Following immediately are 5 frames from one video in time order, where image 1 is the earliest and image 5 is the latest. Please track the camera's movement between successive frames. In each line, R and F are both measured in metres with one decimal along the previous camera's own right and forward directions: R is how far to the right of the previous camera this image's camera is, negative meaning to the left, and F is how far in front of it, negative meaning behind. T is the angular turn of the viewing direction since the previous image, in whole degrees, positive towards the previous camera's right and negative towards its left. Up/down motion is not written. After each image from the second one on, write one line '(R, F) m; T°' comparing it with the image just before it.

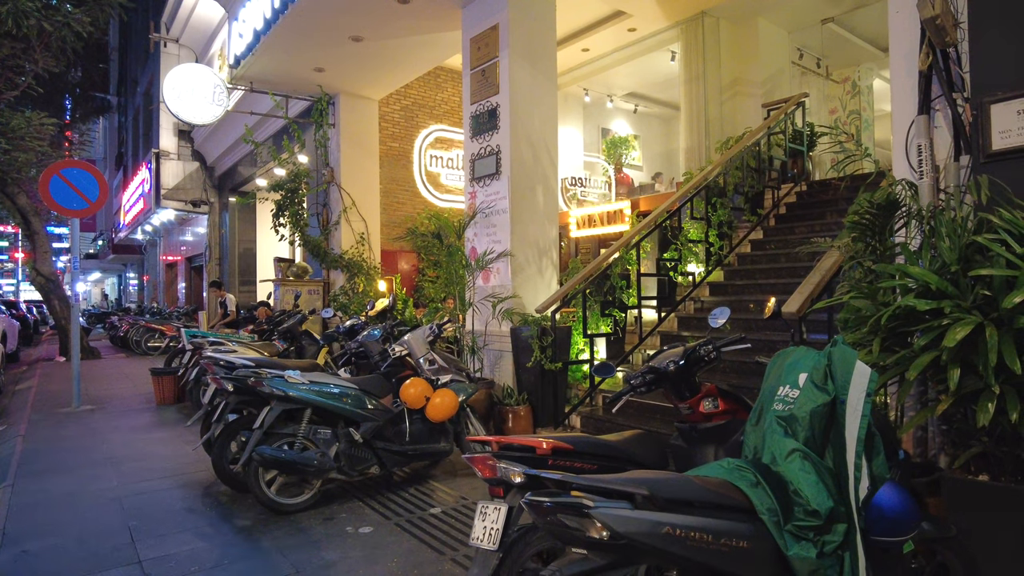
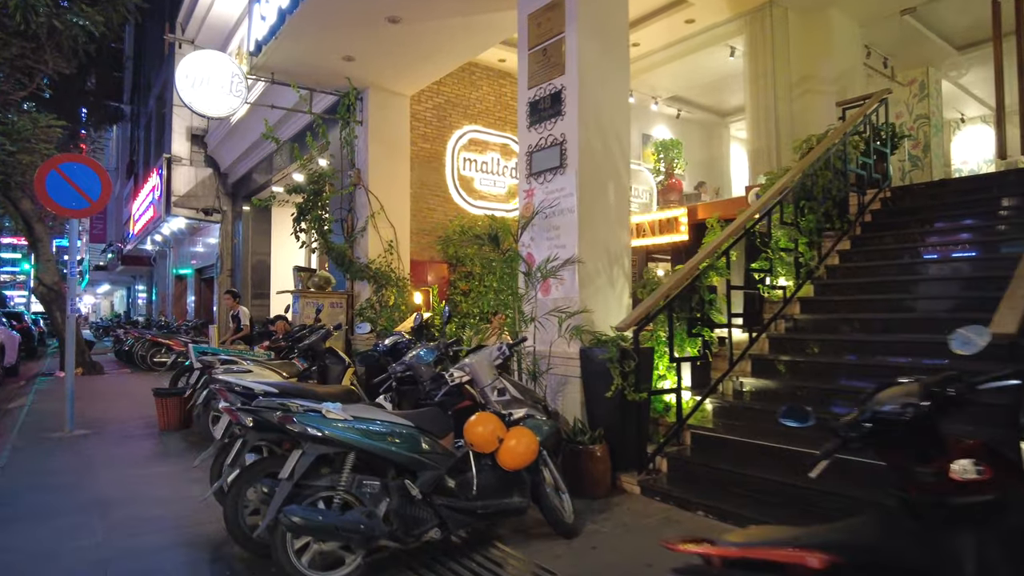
(-0.5, +1.0) m; -1°
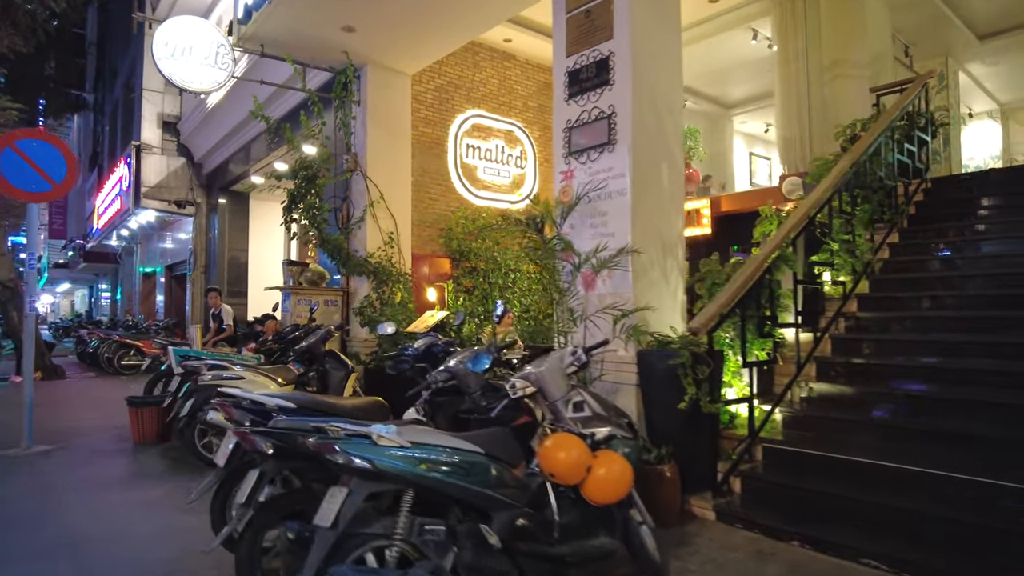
(-0.5, +0.7) m; +3°
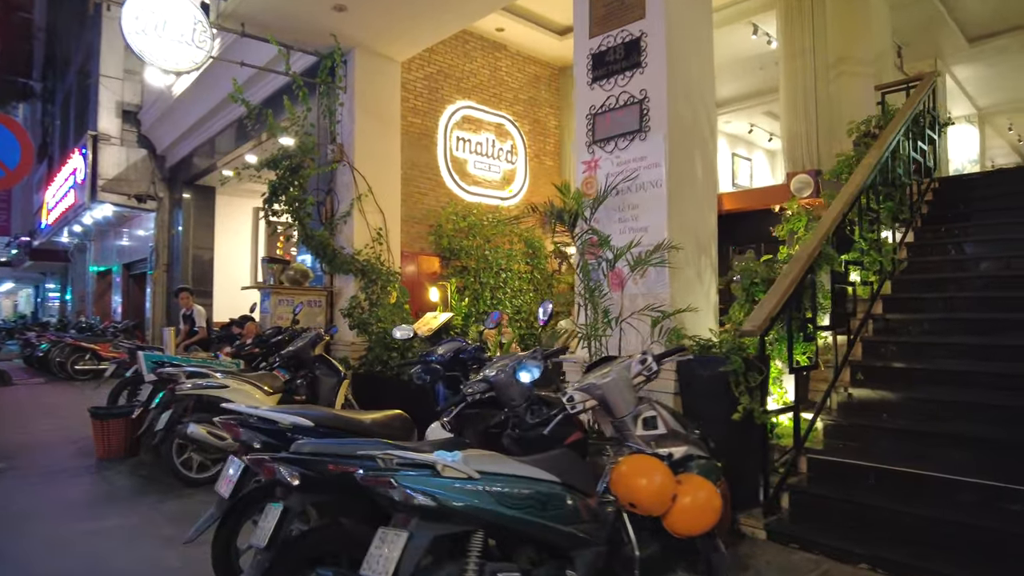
(-0.4, +0.5) m; +3°
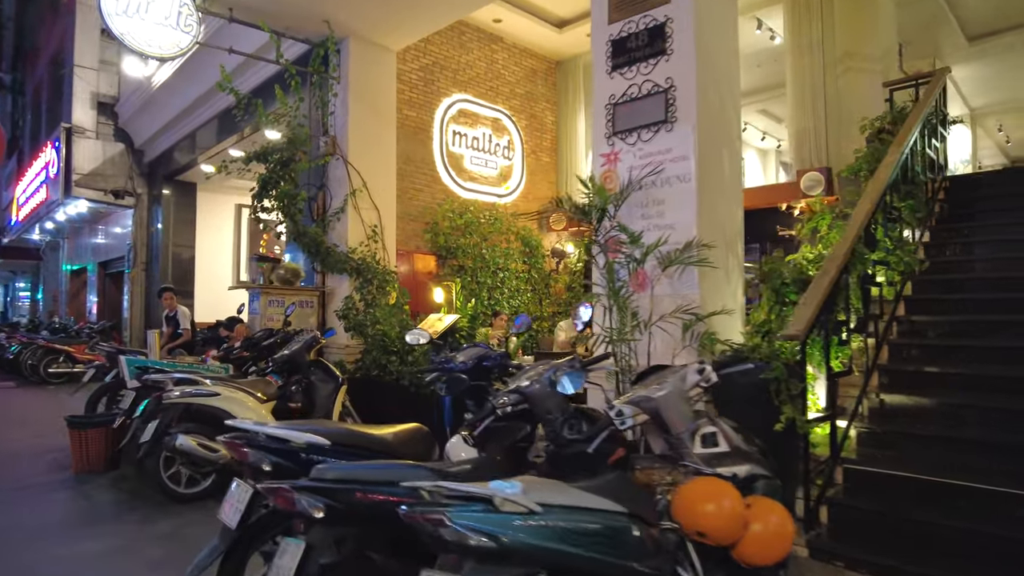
(-0.2, +0.3) m; +2°
